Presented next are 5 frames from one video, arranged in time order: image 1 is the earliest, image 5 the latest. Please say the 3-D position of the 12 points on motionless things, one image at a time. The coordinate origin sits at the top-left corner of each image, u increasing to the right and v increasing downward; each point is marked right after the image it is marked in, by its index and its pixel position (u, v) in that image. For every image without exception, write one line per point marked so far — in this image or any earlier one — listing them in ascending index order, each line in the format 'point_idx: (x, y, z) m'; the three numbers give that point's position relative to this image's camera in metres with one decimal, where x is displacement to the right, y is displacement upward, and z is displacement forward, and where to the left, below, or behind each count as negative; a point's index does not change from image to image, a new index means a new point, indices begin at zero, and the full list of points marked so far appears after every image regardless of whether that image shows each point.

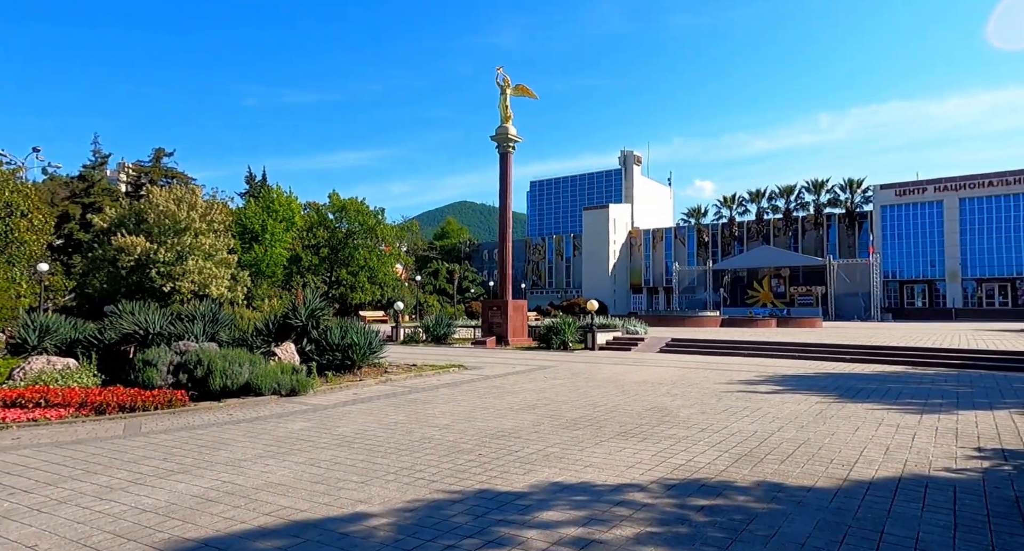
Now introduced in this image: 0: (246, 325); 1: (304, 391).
0: (-6.7, -1.3, +17.4) m
1: (-4.0, -2.2, +13.0) m
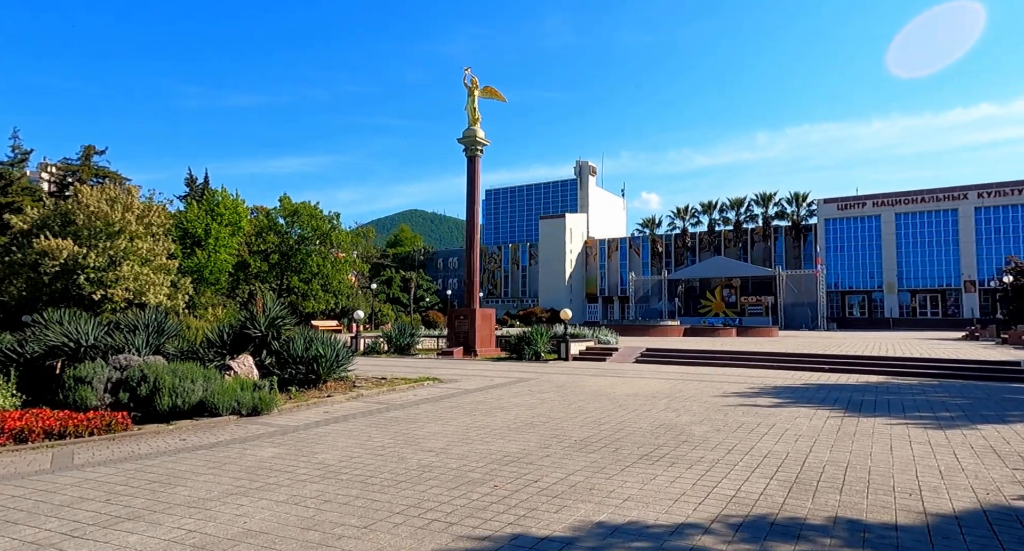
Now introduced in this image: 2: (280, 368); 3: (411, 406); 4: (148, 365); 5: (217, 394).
0: (-7.2, -1.4, +15.7) m
1: (-4.2, -2.3, +11.6) m
2: (-5.0, -2.0, +14.6) m
3: (-1.8, -2.4, +12.3) m
4: (-6.1, -1.5, +11.3) m
5: (-4.9, -1.9, +11.2) m
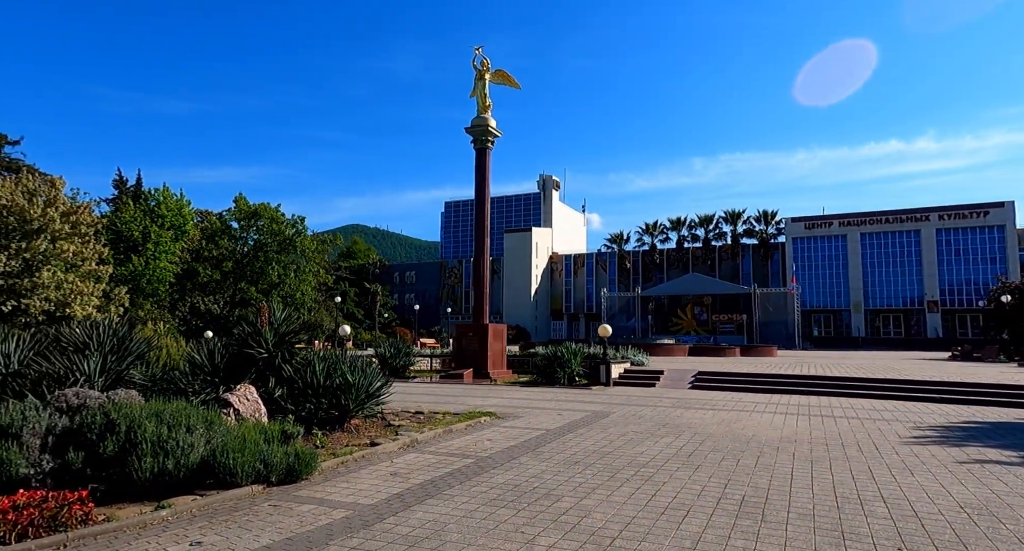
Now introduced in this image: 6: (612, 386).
0: (-5.6, -1.4, +11.3) m
1: (-2.3, -2.2, +7.5) m
2: (-3.4, -2.0, +10.4) m
3: (0.0, -2.3, +8.4) m
4: (-4.1, -1.3, +7.1) m
5: (-2.9, -1.8, +7.0) m
6: (+2.6, -2.9, +17.1) m
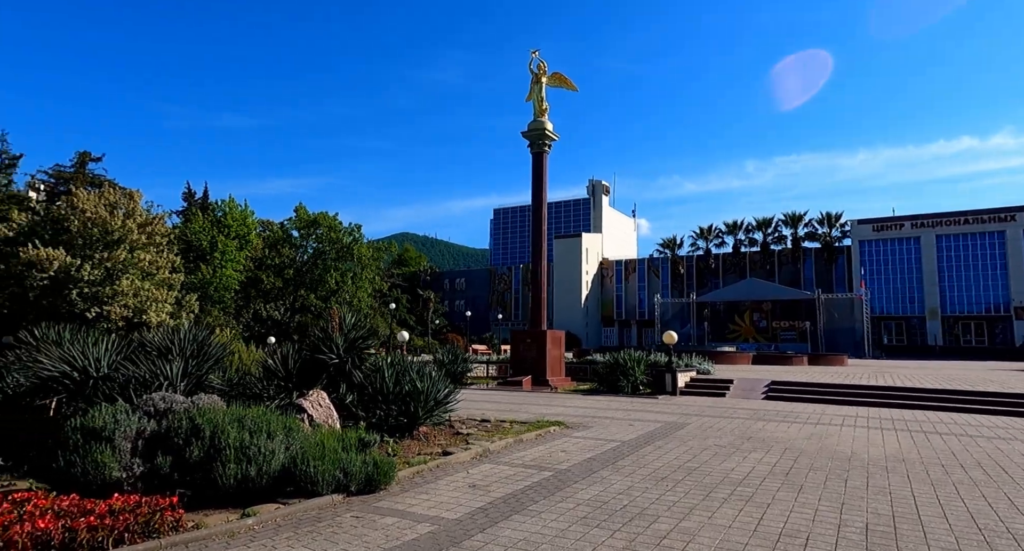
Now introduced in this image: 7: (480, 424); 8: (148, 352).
0: (-4.5, -1.5, +11.4) m
1: (-1.4, -2.2, +7.3) m
2: (-2.3, -2.1, +10.3) m
3: (+1.0, -2.4, +8.1) m
4: (-3.3, -1.4, +7.1) m
5: (-2.0, -1.9, +6.9) m
6: (+4.1, -3.0, +16.6) m
7: (-0.6, -2.6, +12.0) m
8: (-5.1, -1.1, +9.6) m
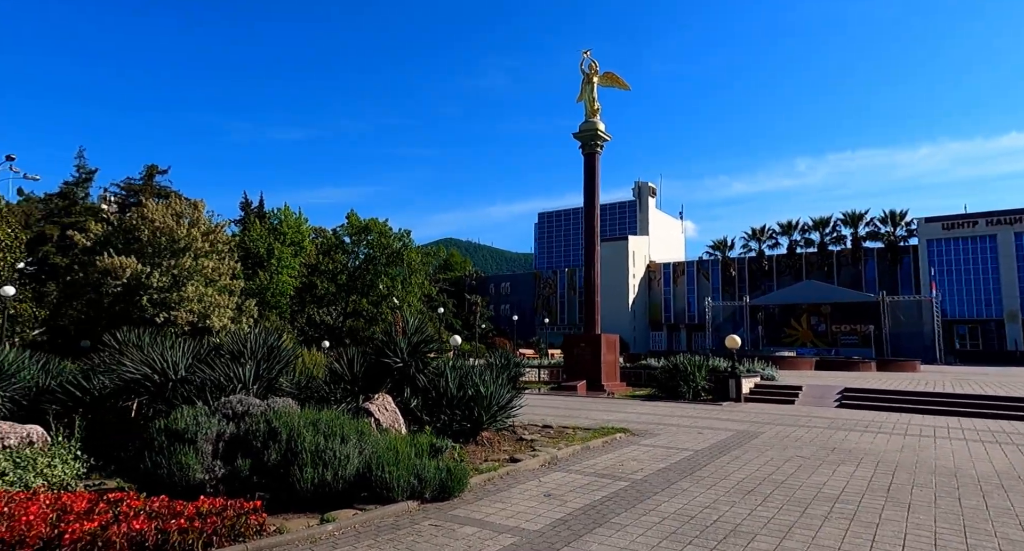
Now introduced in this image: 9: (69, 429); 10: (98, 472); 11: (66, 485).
0: (-3.4, -1.6, +11.4) m
1: (-0.6, -2.3, +7.1) m
2: (-1.3, -2.1, +10.2) m
3: (+1.8, -2.4, +7.7) m
4: (-2.5, -1.4, +7.0) m
5: (-1.2, -1.9, +6.8) m
6: (+5.5, -3.1, +16.1) m
7: (+0.5, -2.7, +11.7) m
8: (-4.2, -1.1, +9.6) m
9: (-5.3, -1.9, +8.4) m
10: (-4.6, -2.2, +7.5) m
11: (-4.2, -2.0, +6.6) m
